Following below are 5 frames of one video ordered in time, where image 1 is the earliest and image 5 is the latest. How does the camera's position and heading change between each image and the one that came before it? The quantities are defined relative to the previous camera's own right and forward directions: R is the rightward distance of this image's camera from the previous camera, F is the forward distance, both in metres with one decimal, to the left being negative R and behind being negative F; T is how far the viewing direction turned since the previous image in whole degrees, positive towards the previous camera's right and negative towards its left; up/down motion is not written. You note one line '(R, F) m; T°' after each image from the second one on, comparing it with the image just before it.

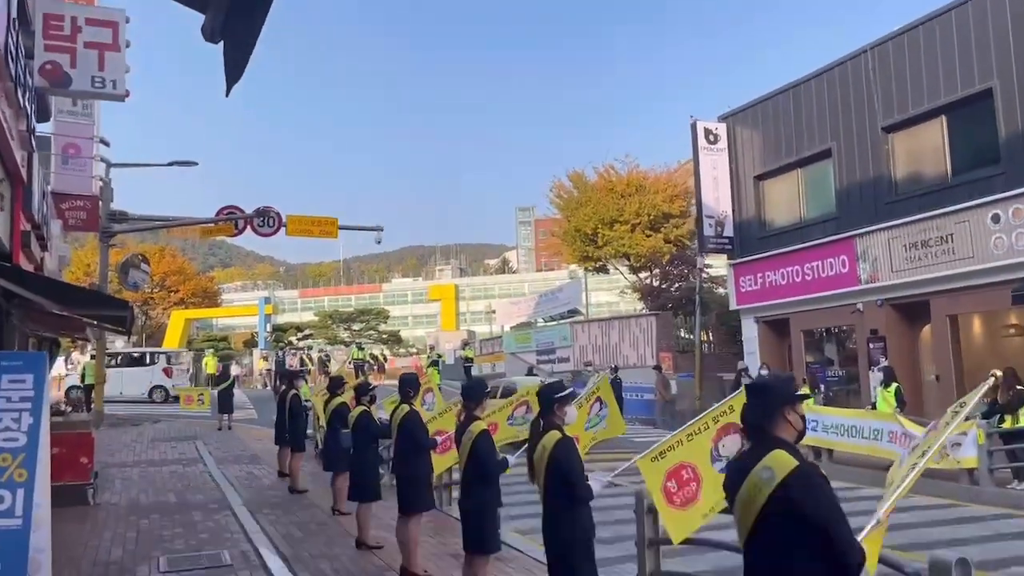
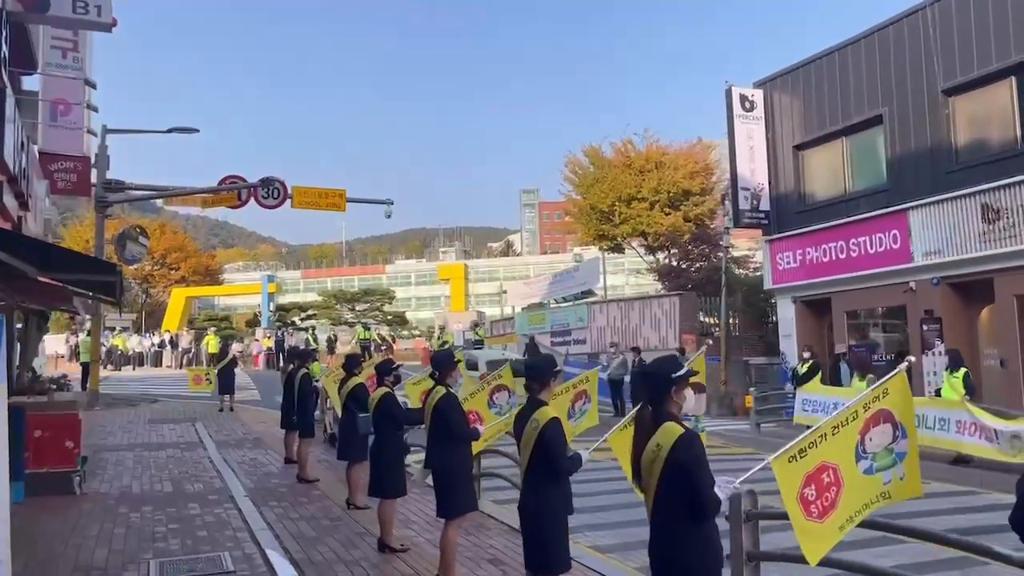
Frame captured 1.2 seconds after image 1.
(-0.4, +1.4) m; 0°
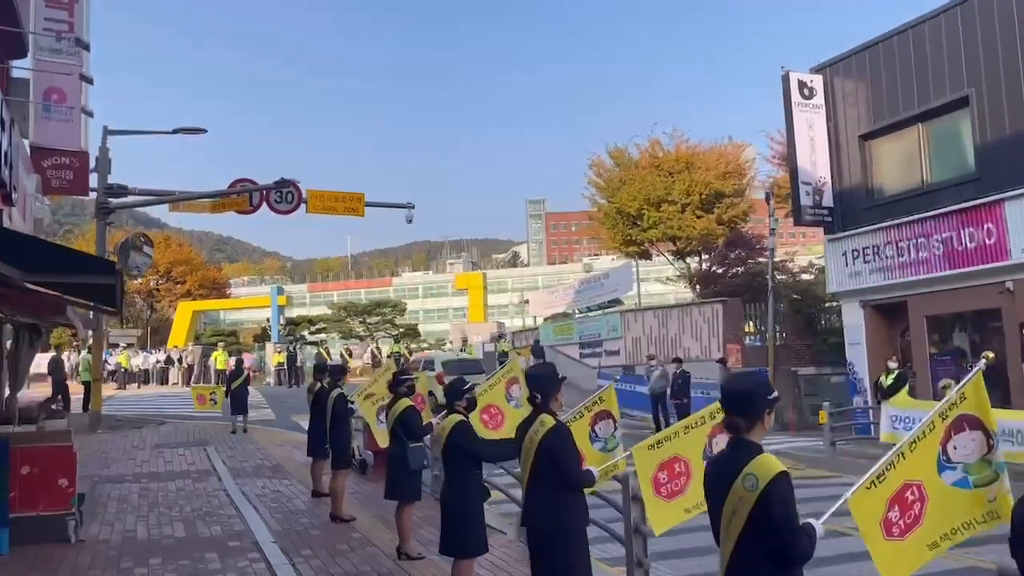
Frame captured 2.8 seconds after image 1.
(-0.8, +1.9) m; 0°
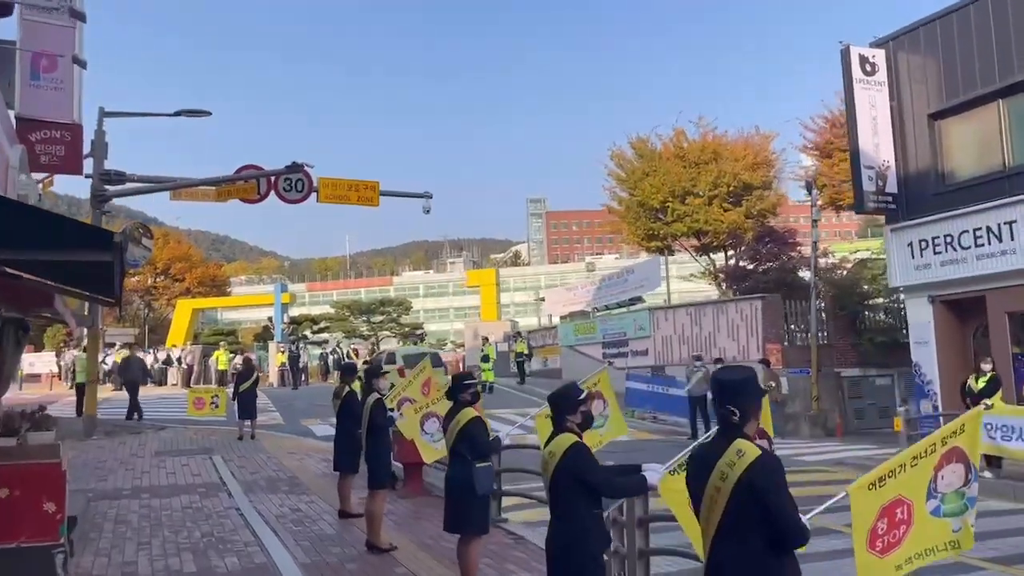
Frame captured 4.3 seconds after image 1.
(-0.7, +1.7) m; 0°
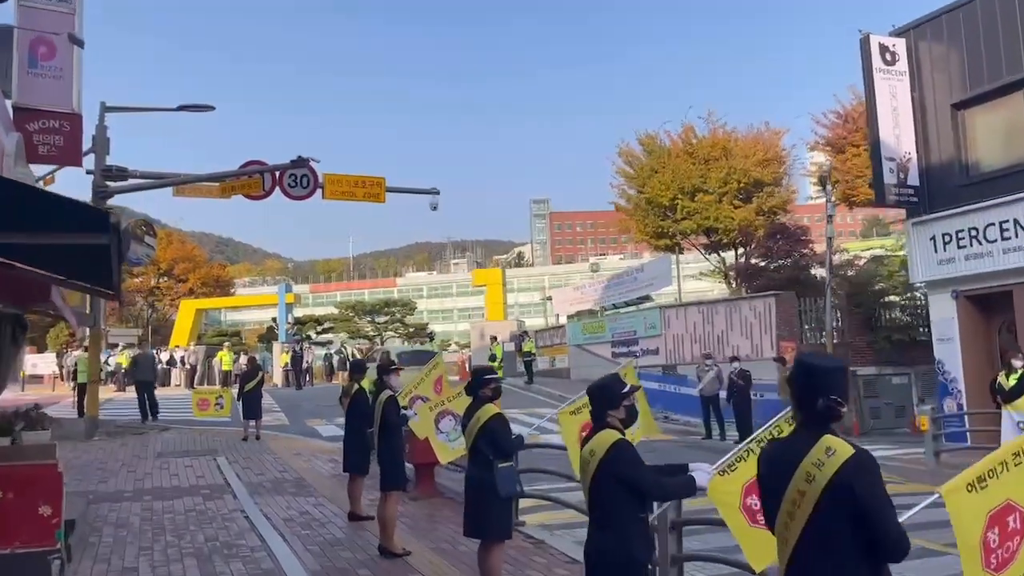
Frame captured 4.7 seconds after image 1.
(-0.2, +0.5) m; 0°
